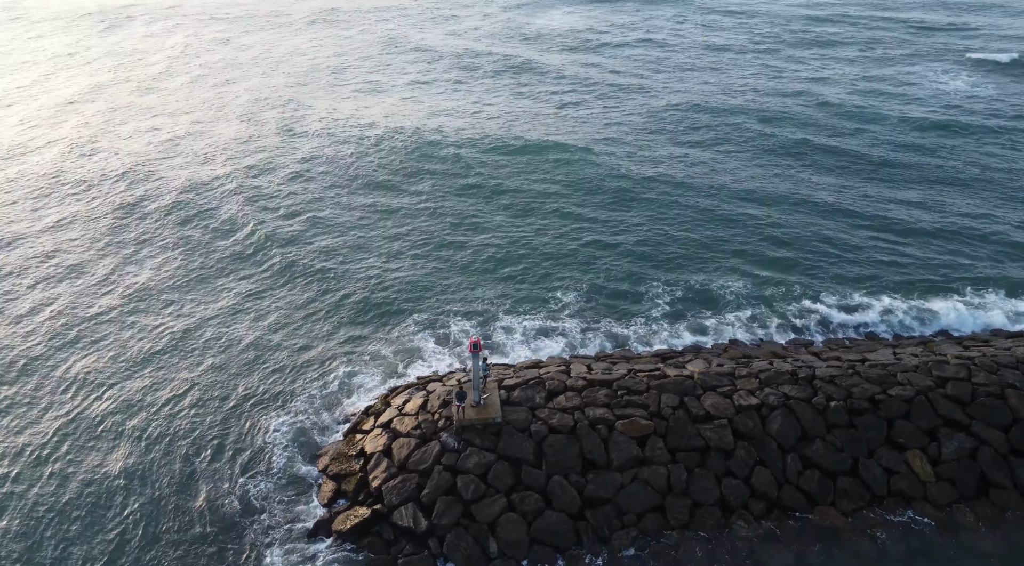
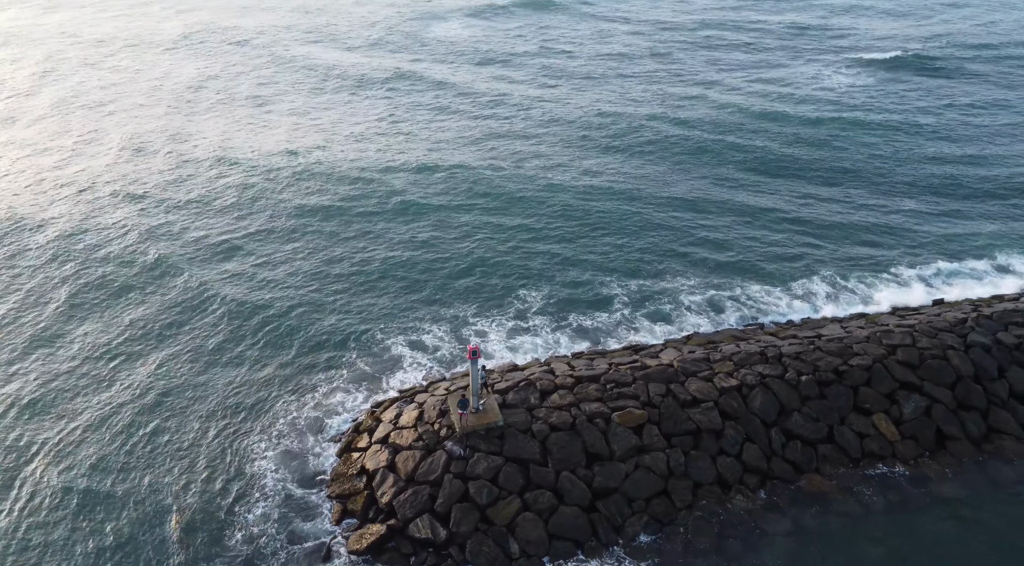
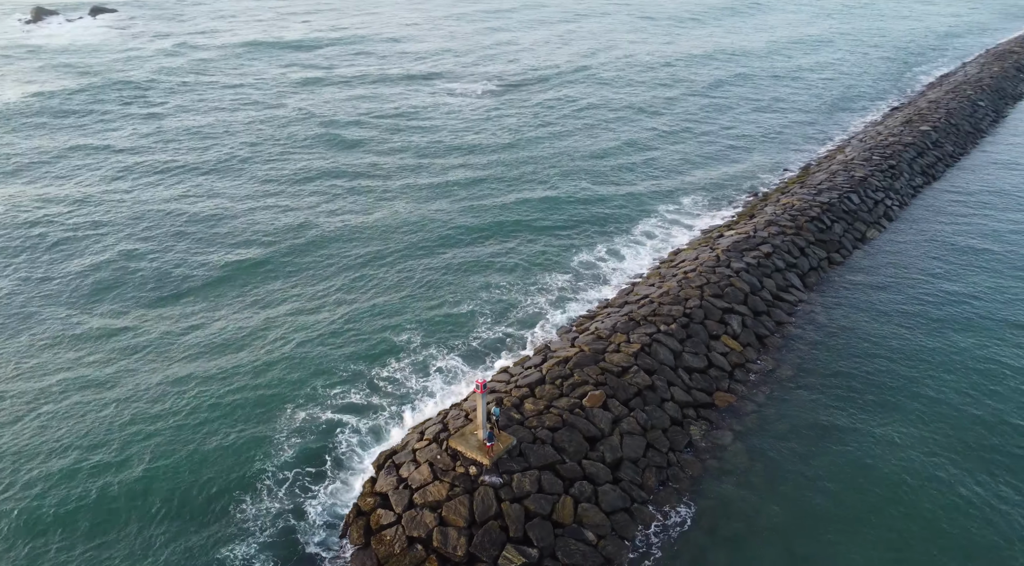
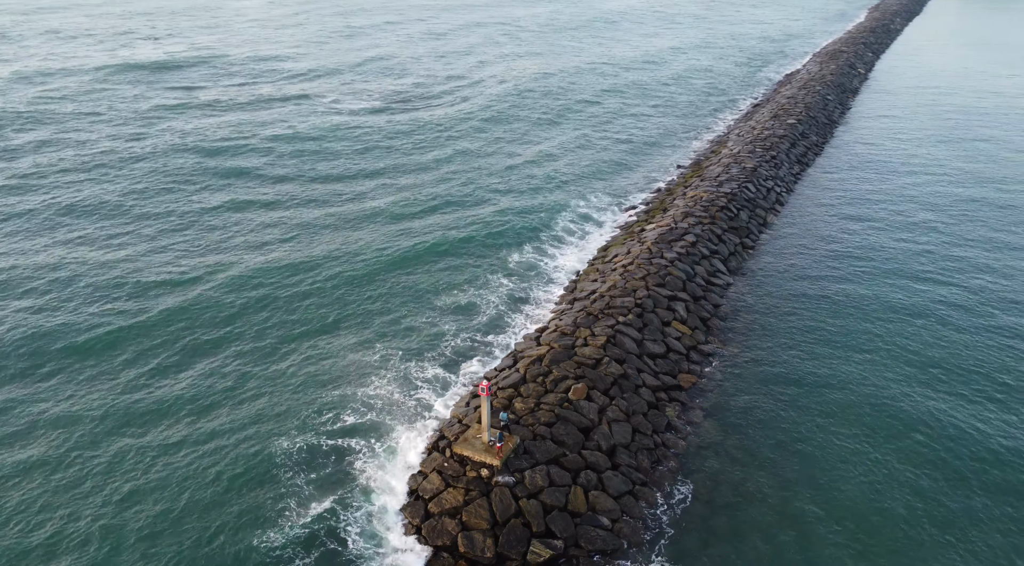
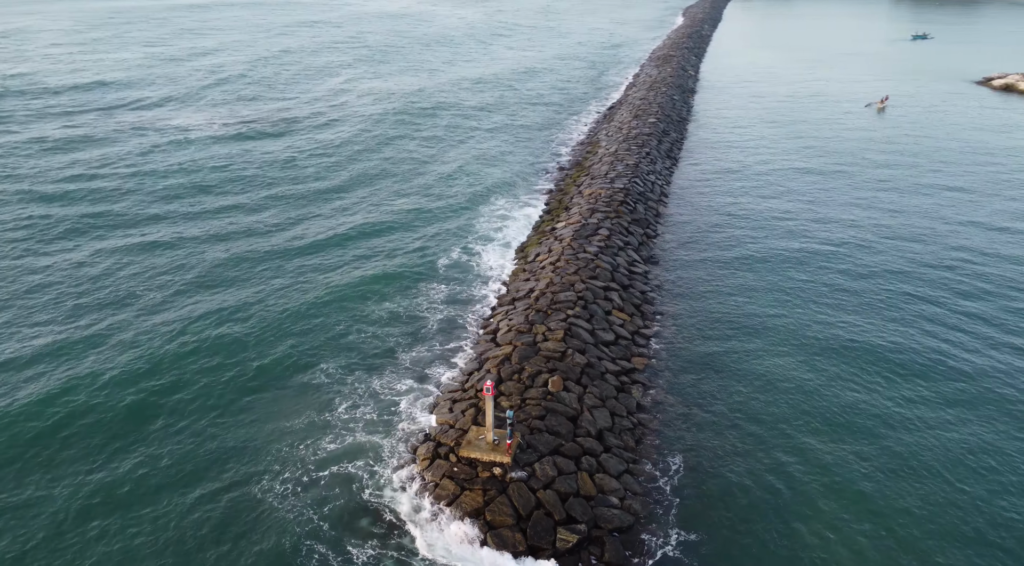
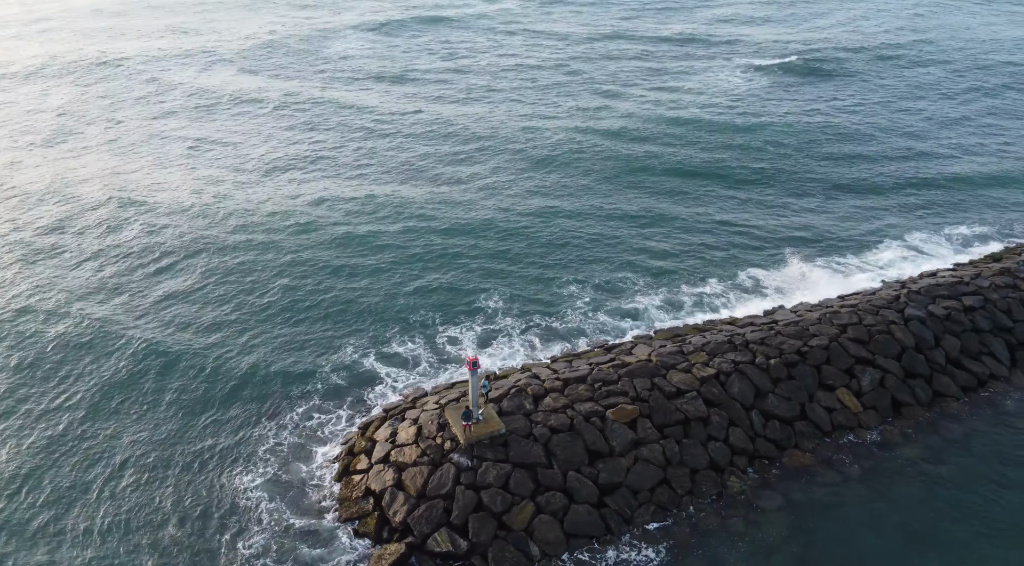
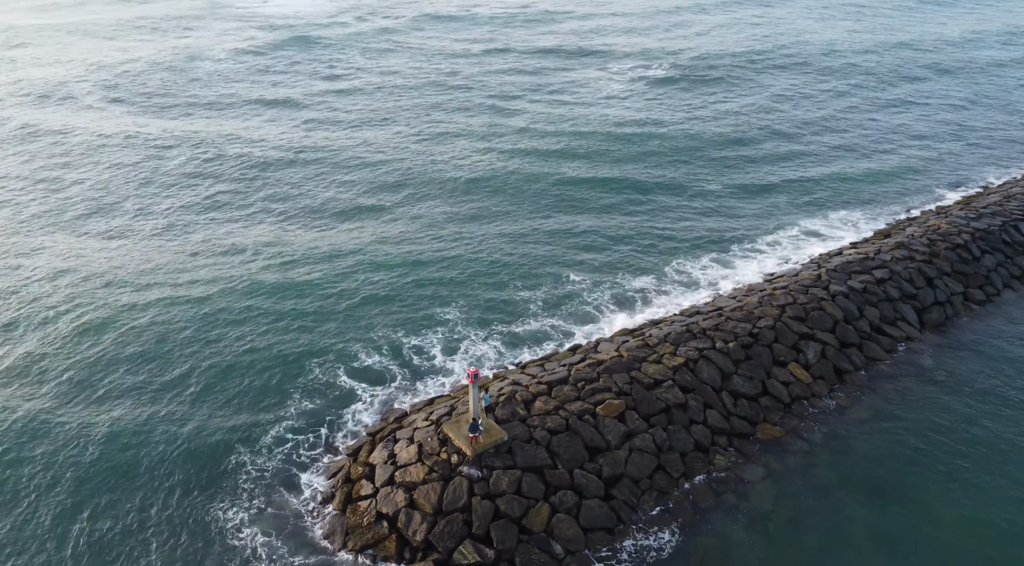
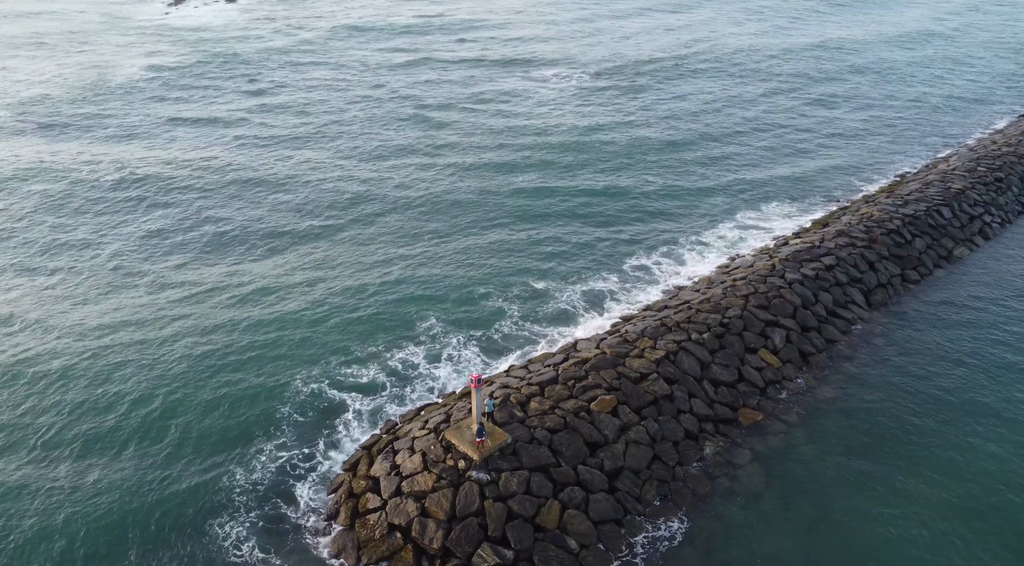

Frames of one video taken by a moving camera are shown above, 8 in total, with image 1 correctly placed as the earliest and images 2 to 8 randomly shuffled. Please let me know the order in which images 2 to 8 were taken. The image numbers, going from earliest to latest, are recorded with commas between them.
2, 6, 7, 8, 3, 4, 5
